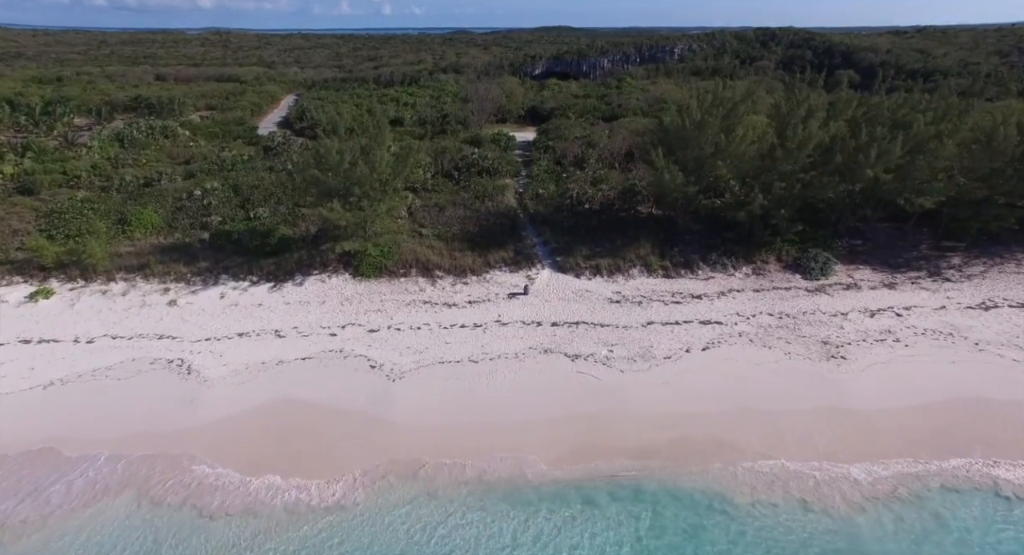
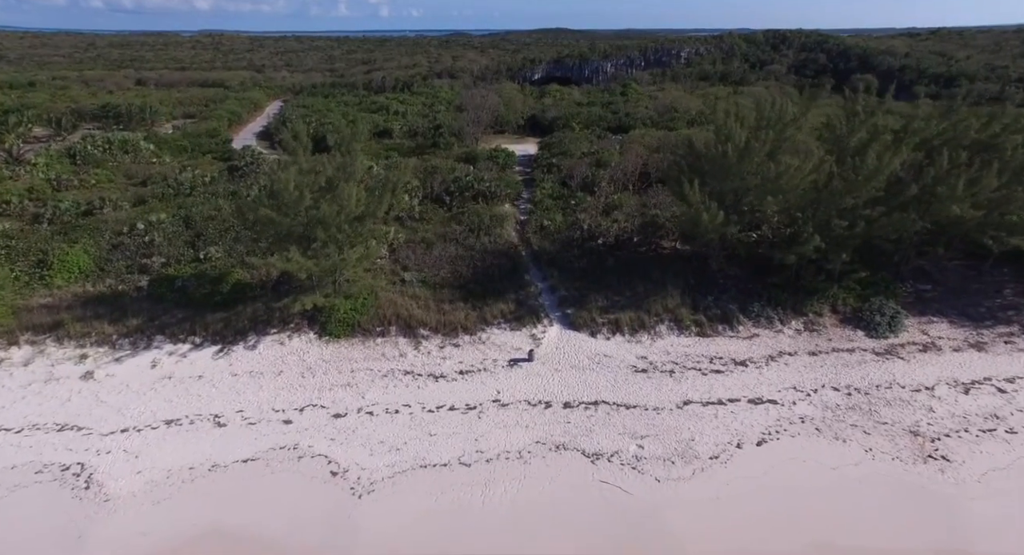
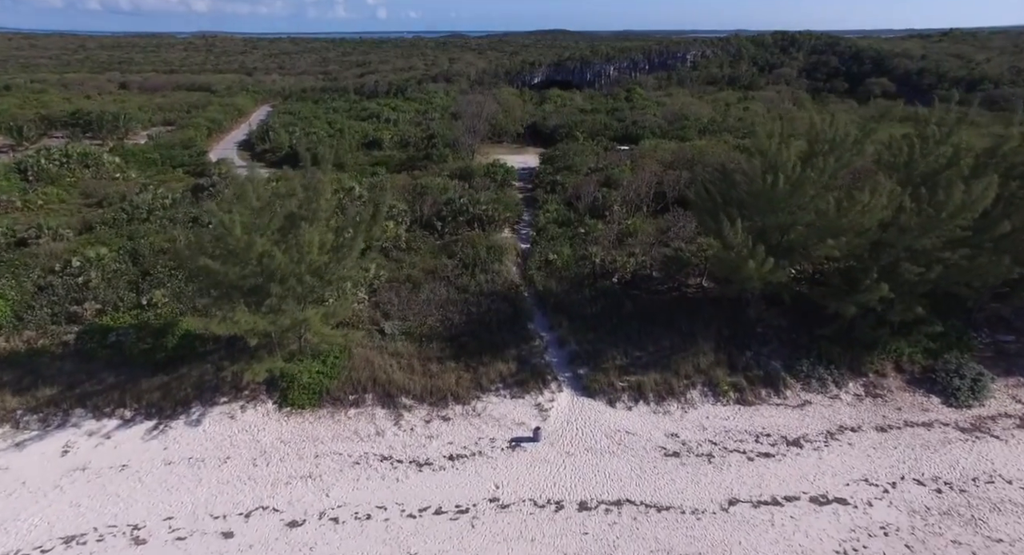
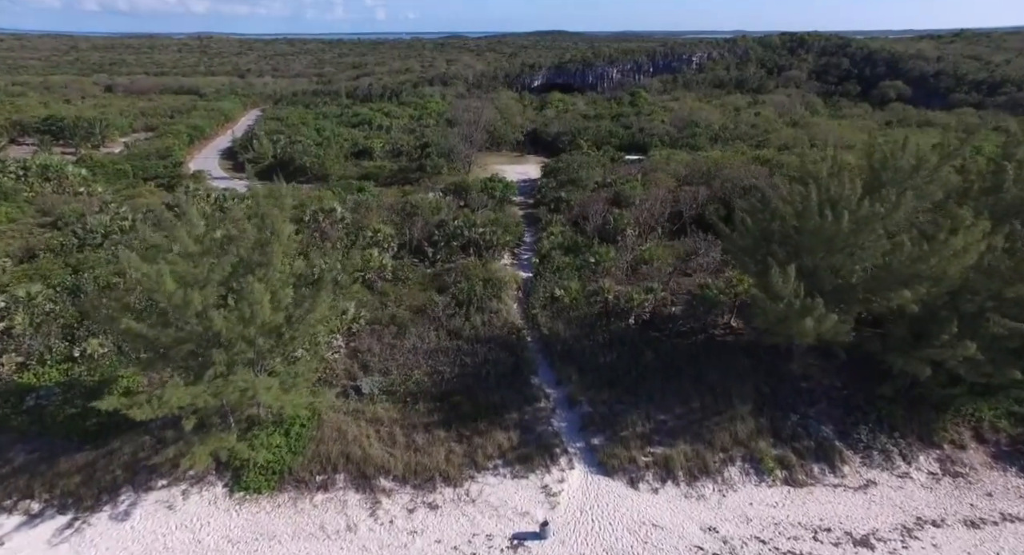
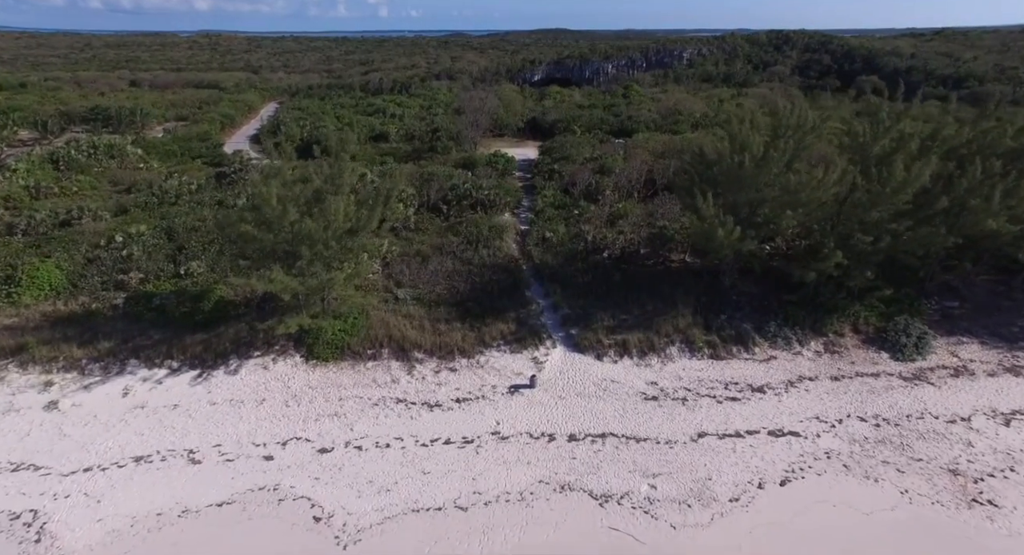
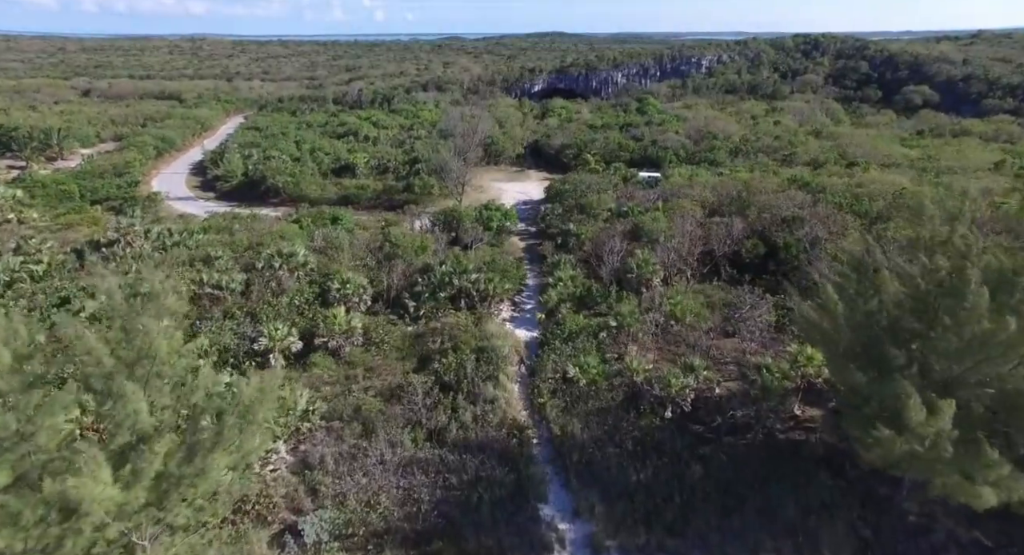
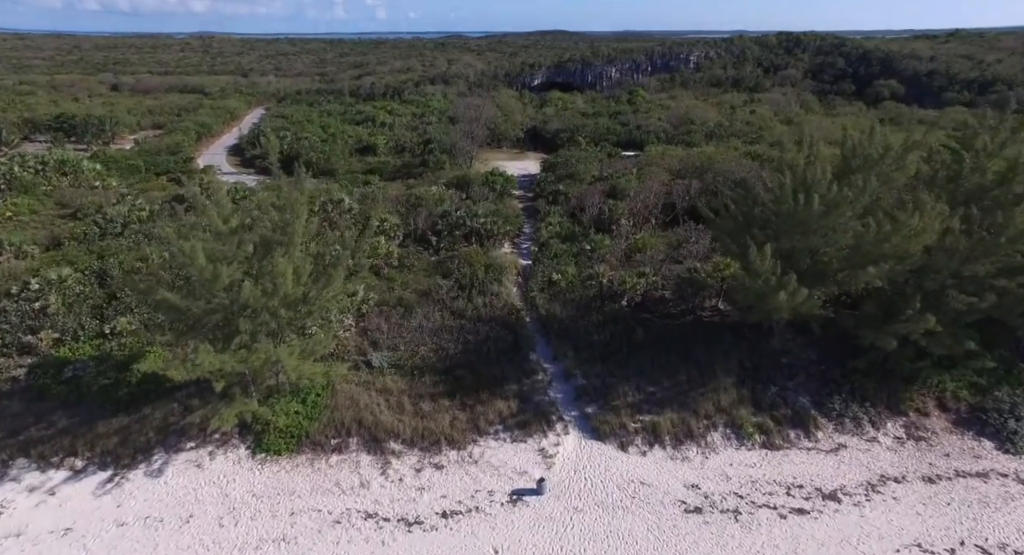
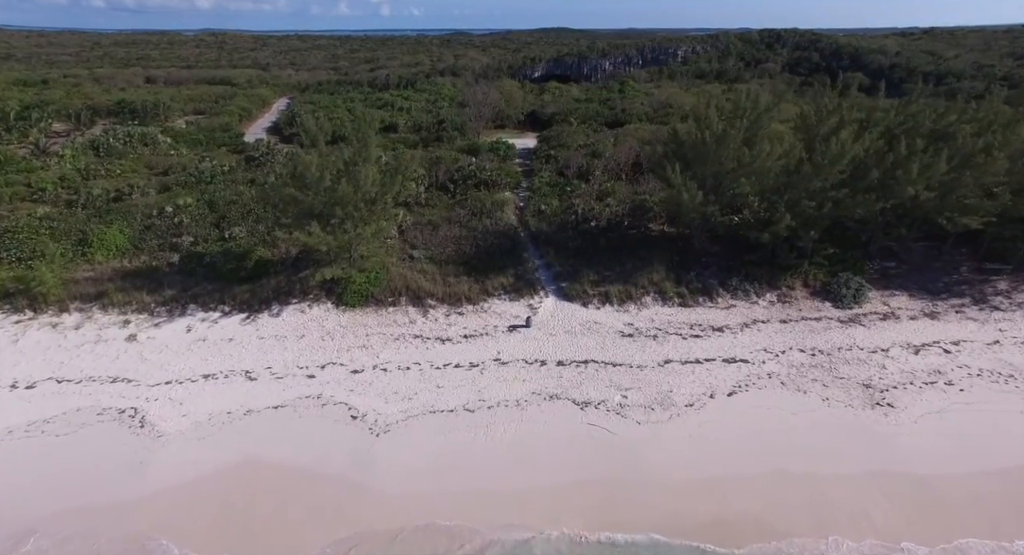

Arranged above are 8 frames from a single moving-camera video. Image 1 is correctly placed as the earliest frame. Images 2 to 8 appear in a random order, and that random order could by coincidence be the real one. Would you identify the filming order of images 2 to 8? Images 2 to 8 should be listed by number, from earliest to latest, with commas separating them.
8, 2, 5, 3, 7, 4, 6
